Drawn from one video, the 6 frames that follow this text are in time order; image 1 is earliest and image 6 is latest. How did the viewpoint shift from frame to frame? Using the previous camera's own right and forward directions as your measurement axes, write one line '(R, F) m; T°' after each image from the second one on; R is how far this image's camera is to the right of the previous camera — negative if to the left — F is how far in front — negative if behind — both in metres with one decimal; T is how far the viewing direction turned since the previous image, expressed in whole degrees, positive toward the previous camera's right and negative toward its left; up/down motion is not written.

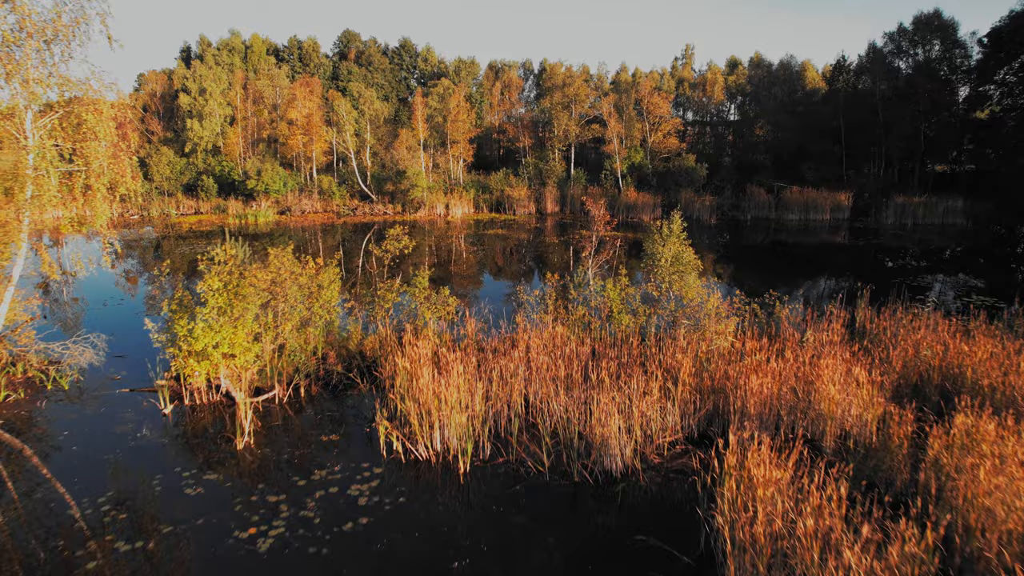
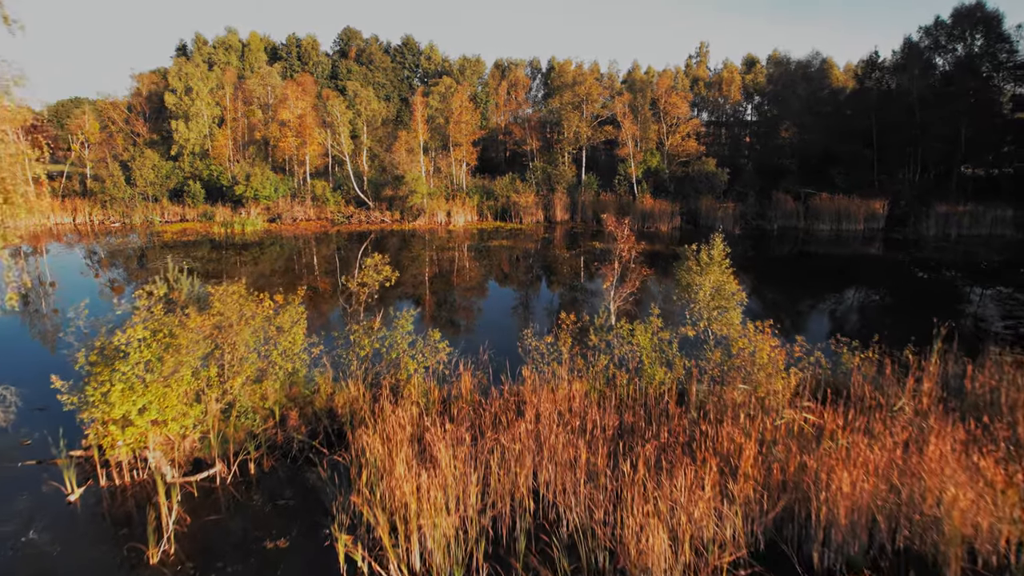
(0.0, +1.6) m; -1°
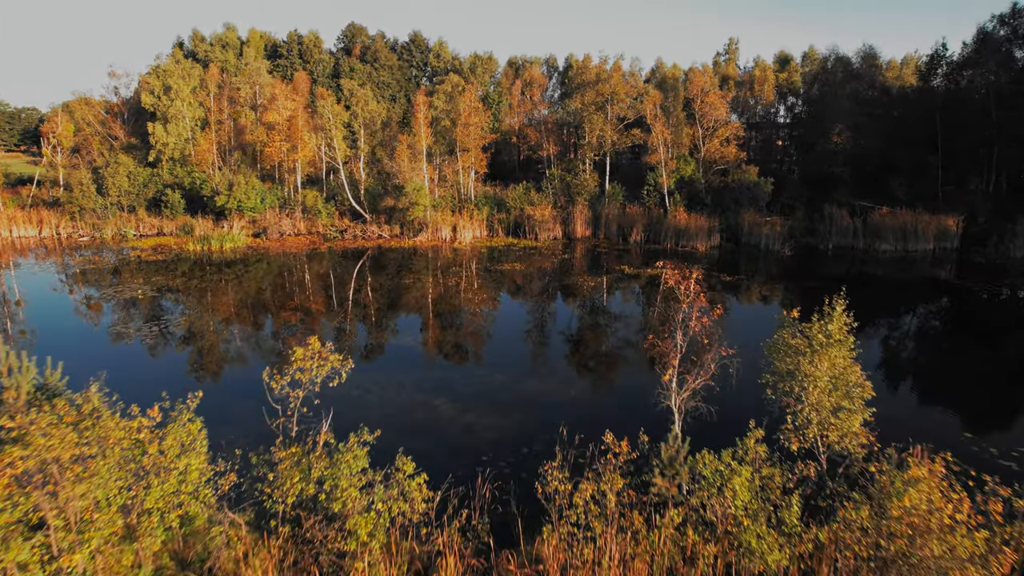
(0.0, +2.6) m; -1°
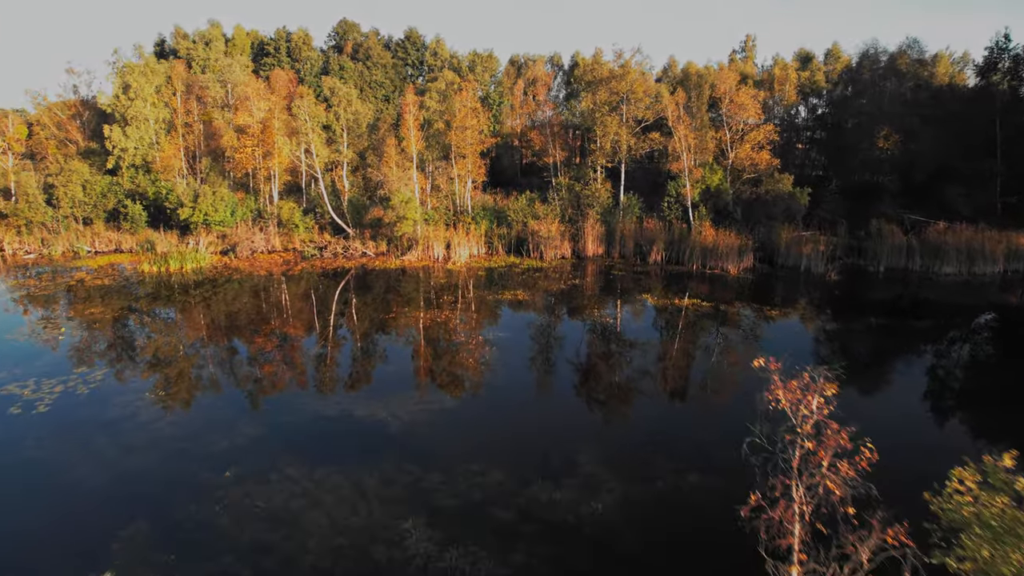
(0.0, +2.4) m; 0°
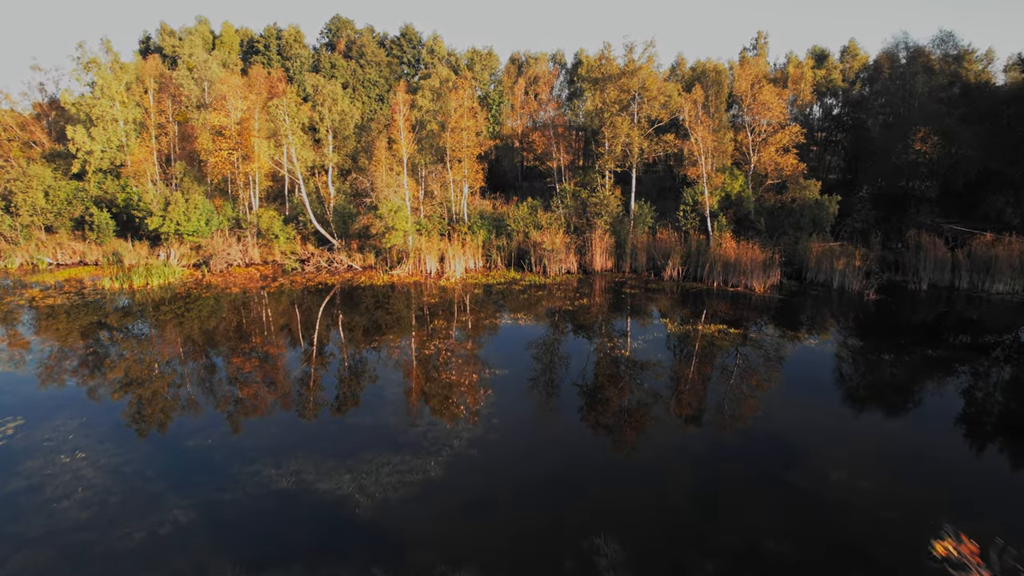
(0.0, +1.6) m; 0°
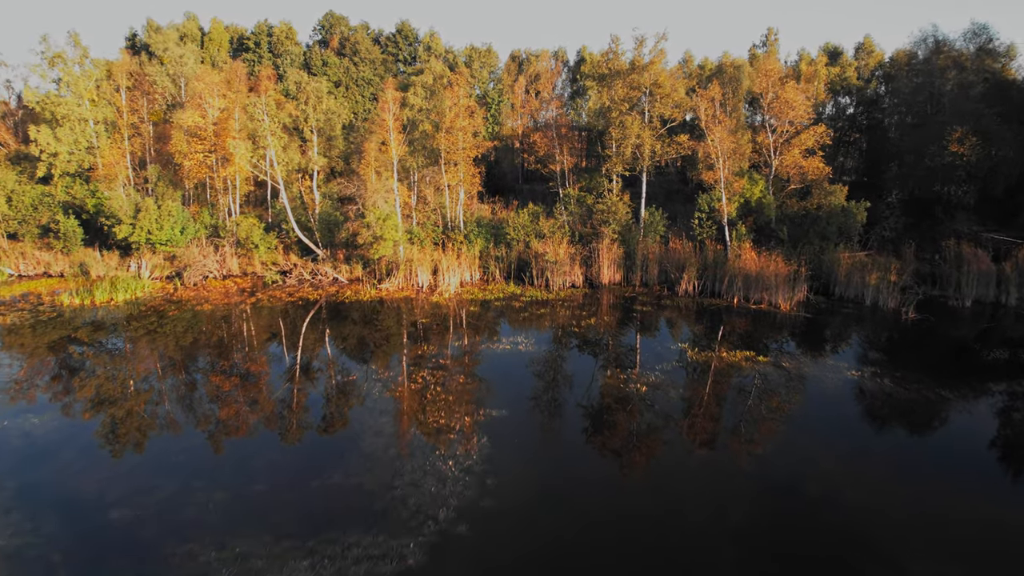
(0.0, +1.3) m; 0°
